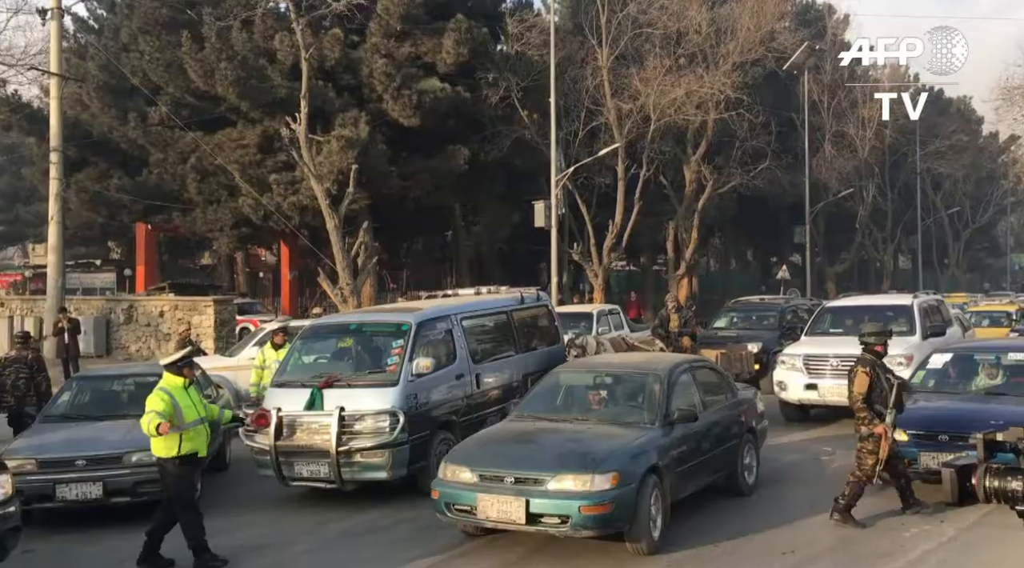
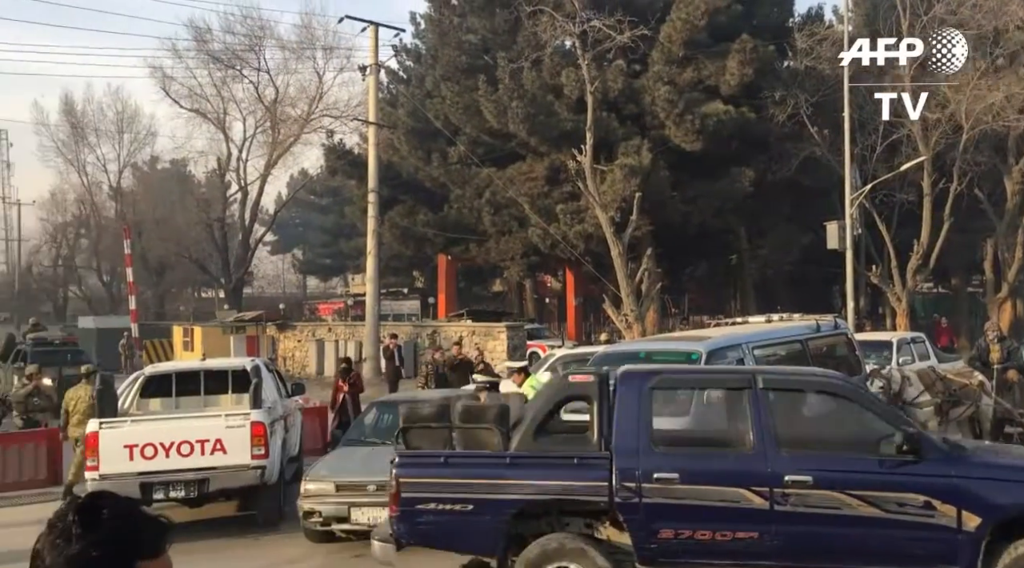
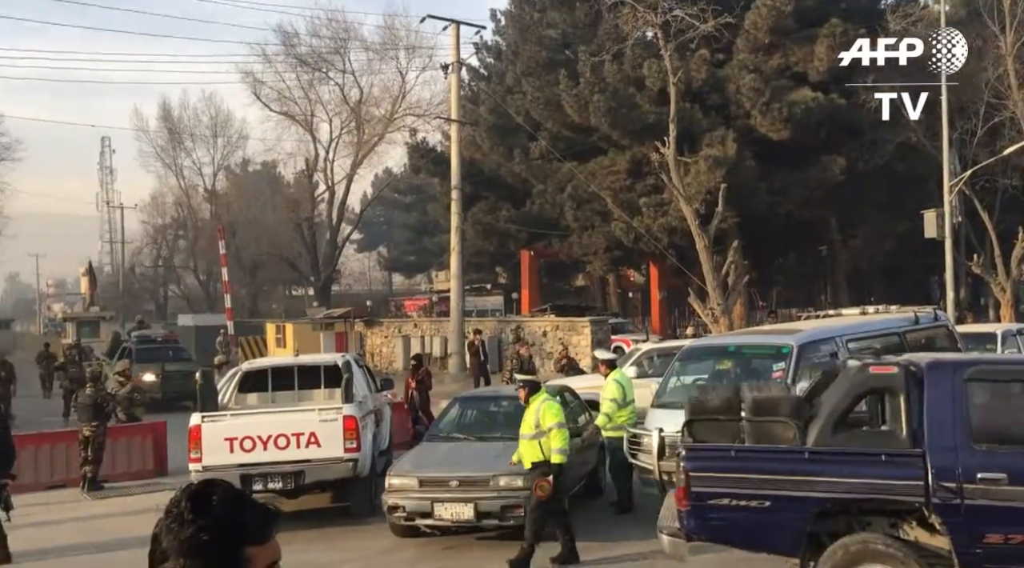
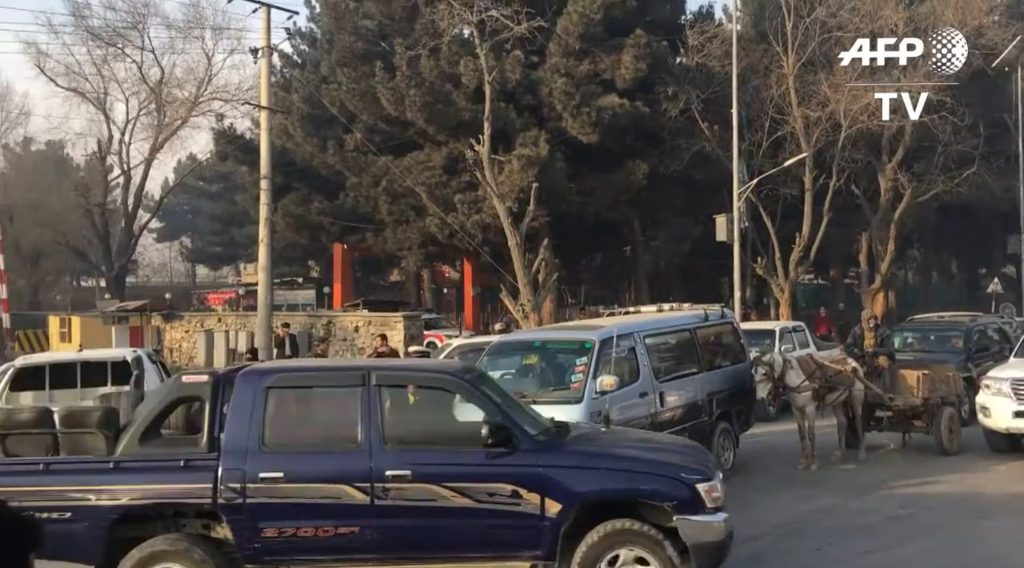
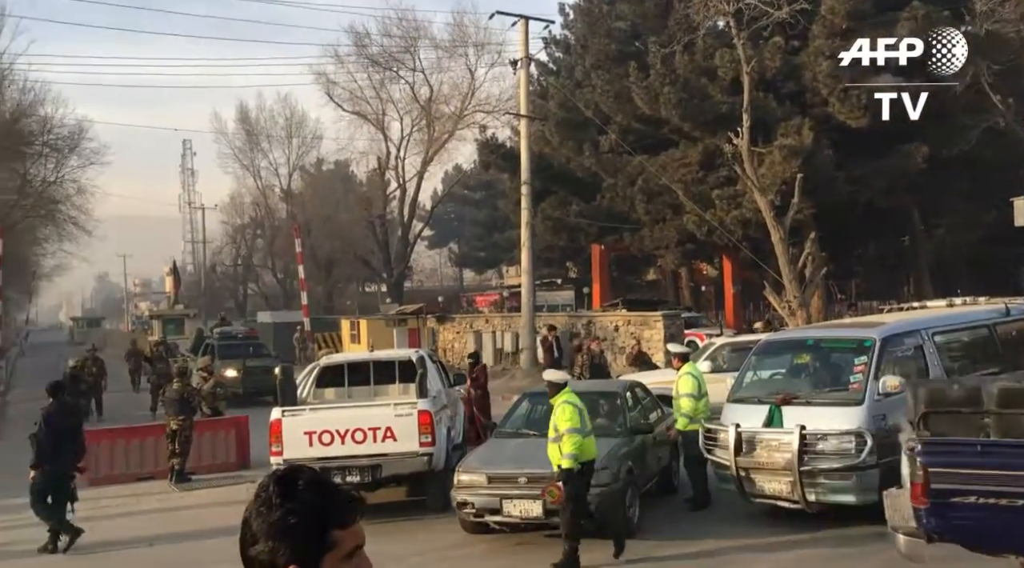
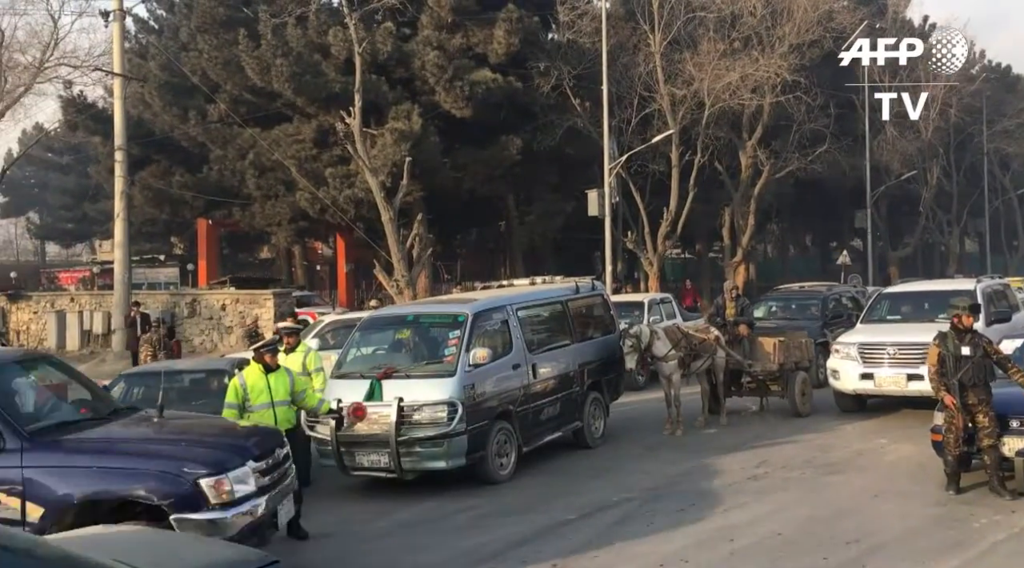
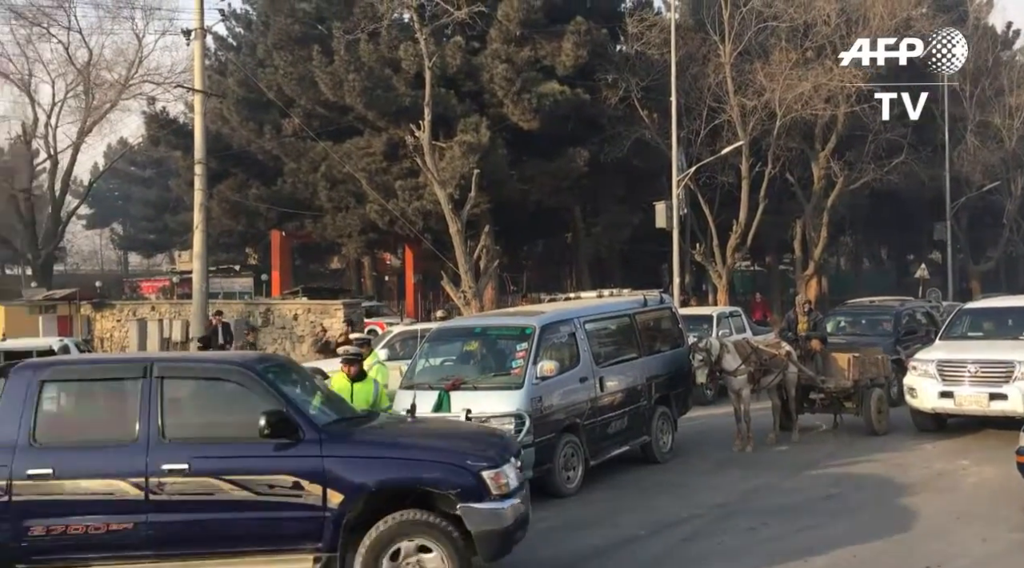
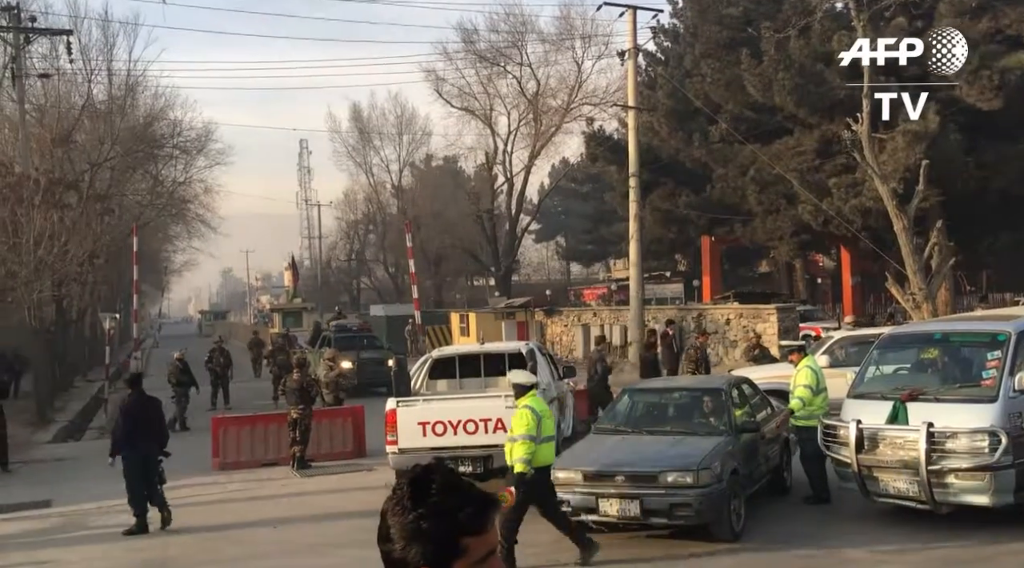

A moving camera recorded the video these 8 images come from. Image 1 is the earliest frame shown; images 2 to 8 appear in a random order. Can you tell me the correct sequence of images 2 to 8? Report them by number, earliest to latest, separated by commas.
6, 7, 4, 2, 3, 5, 8
